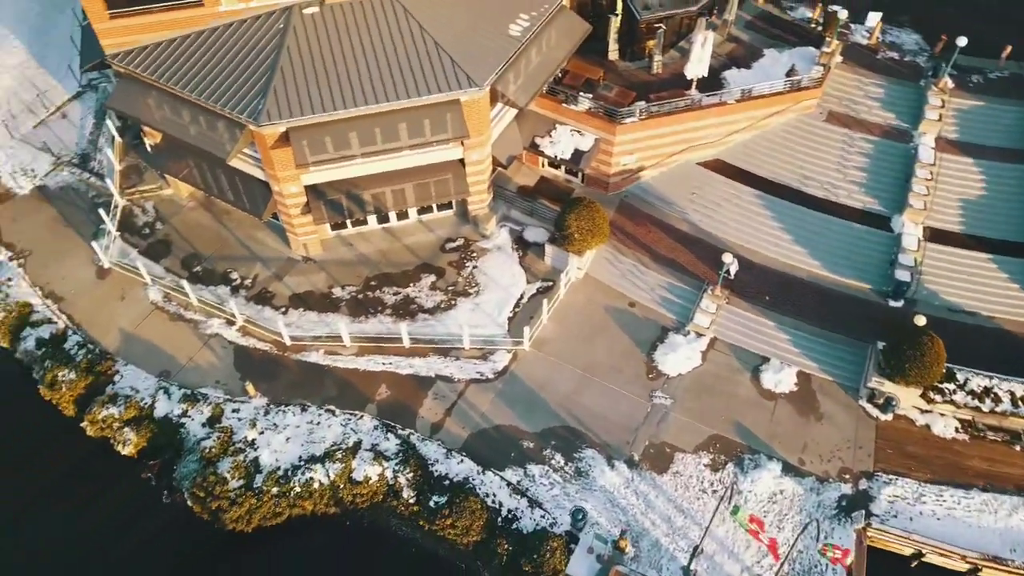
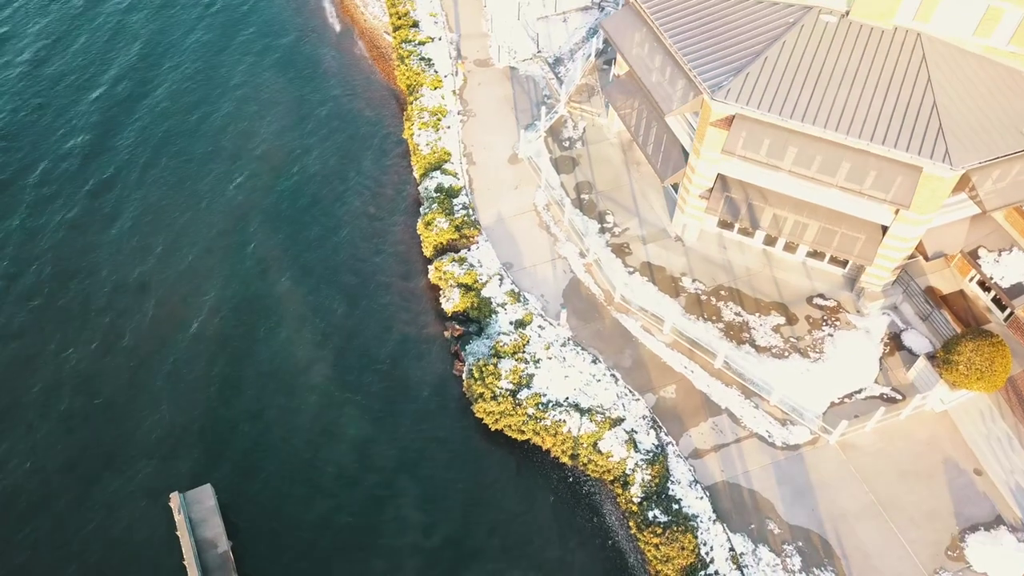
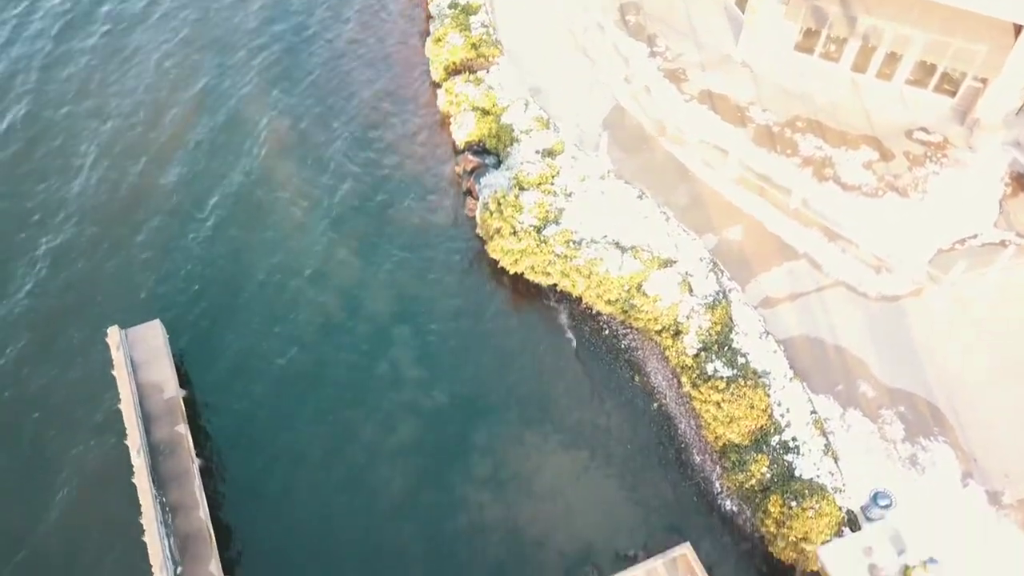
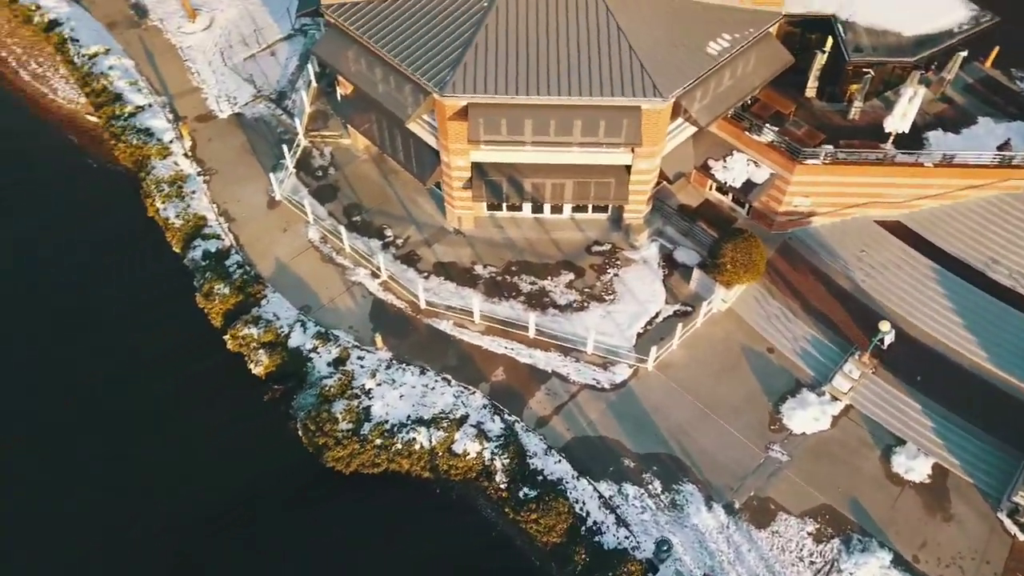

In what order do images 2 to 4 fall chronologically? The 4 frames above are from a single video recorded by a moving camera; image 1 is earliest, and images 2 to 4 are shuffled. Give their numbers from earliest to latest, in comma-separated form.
4, 2, 3
